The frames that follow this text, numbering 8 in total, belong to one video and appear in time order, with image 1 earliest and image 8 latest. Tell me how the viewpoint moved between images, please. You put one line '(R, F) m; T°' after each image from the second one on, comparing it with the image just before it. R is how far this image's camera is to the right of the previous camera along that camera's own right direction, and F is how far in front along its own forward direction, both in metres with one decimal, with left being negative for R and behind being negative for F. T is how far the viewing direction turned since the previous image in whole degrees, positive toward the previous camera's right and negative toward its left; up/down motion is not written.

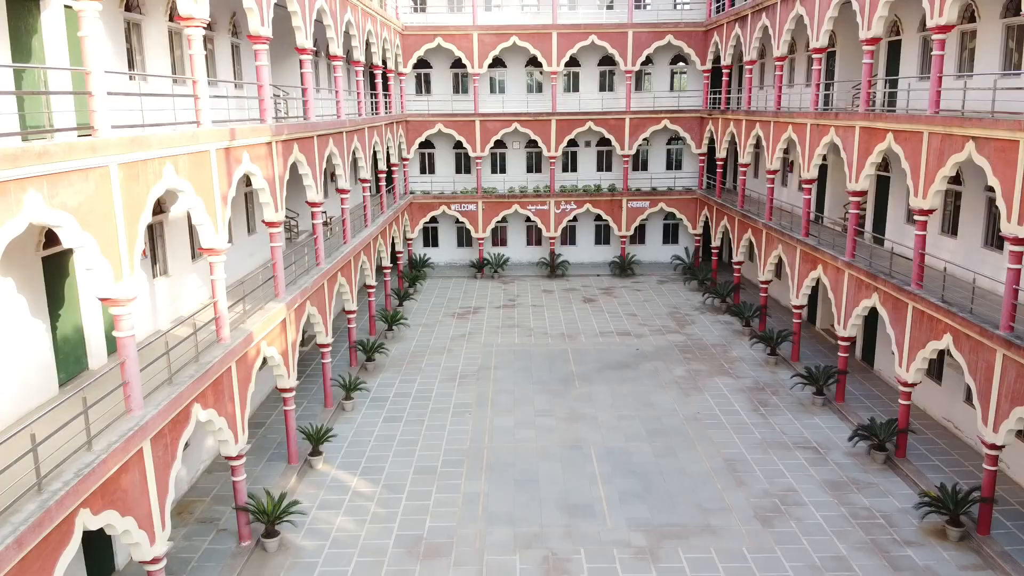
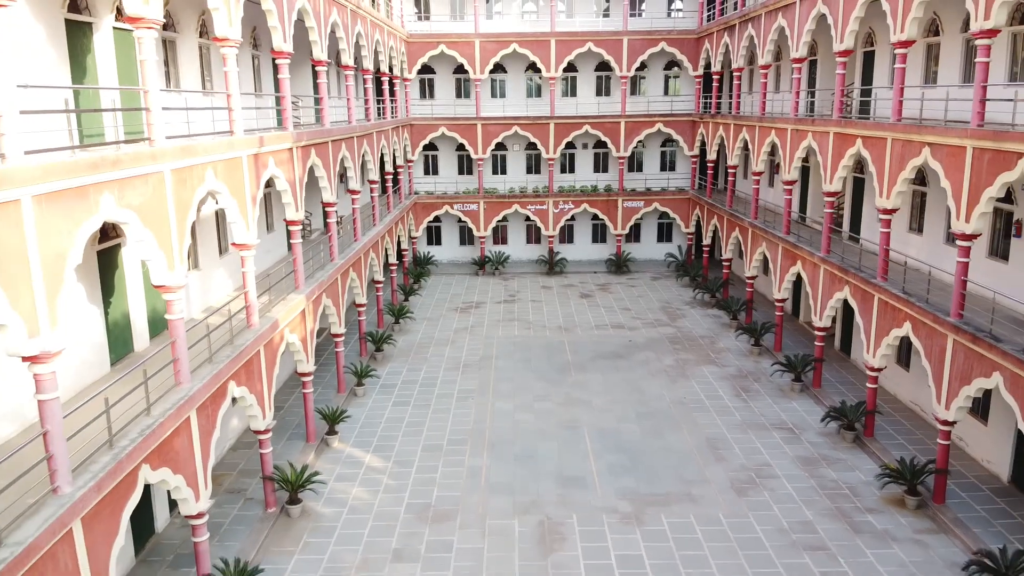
(0.0, -0.8) m; 0°
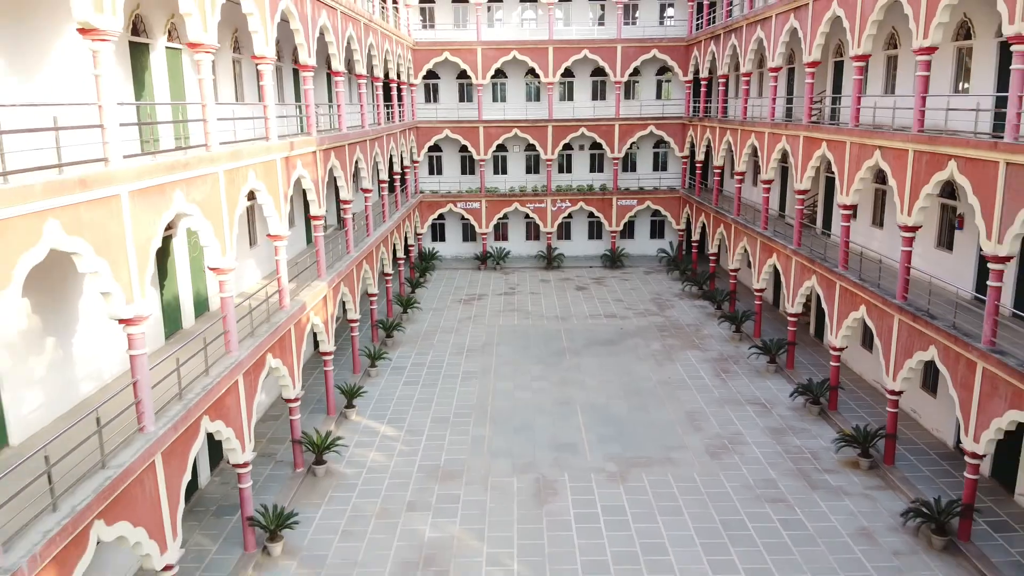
(0.0, -1.1) m; 0°
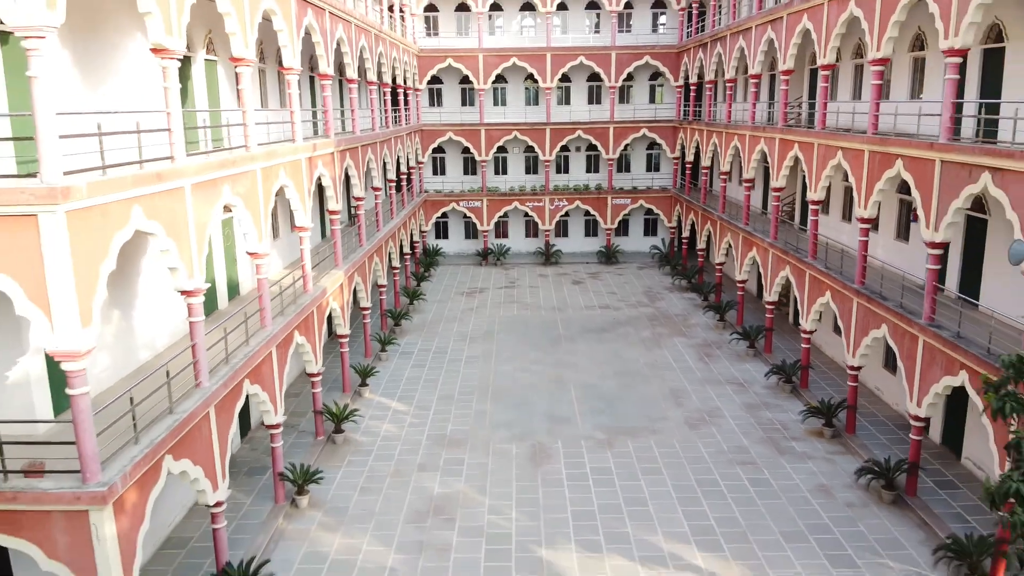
(0.0, -1.0) m; 0°
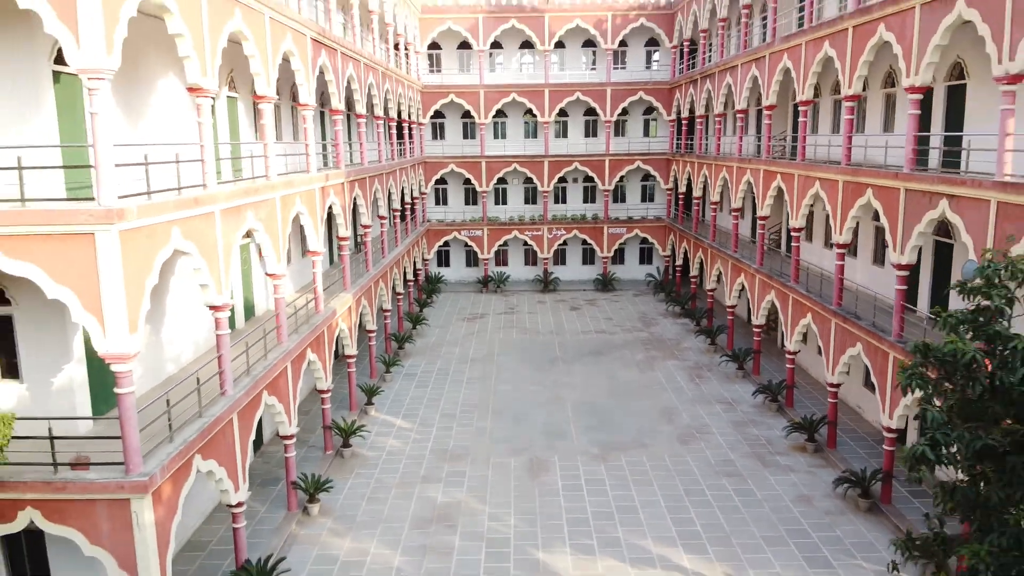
(0.0, -0.6) m; 0°
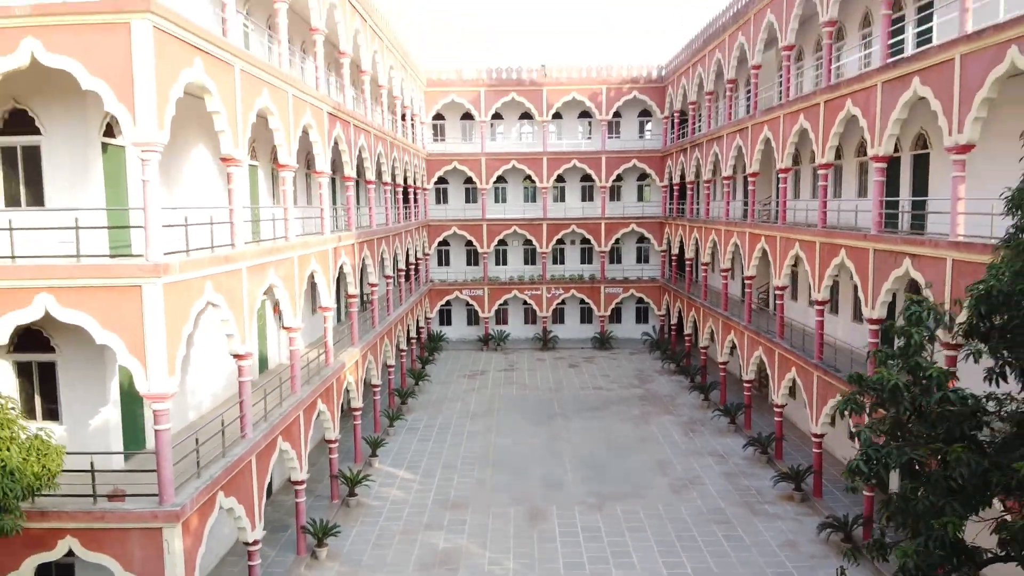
(0.0, -0.7) m; 0°
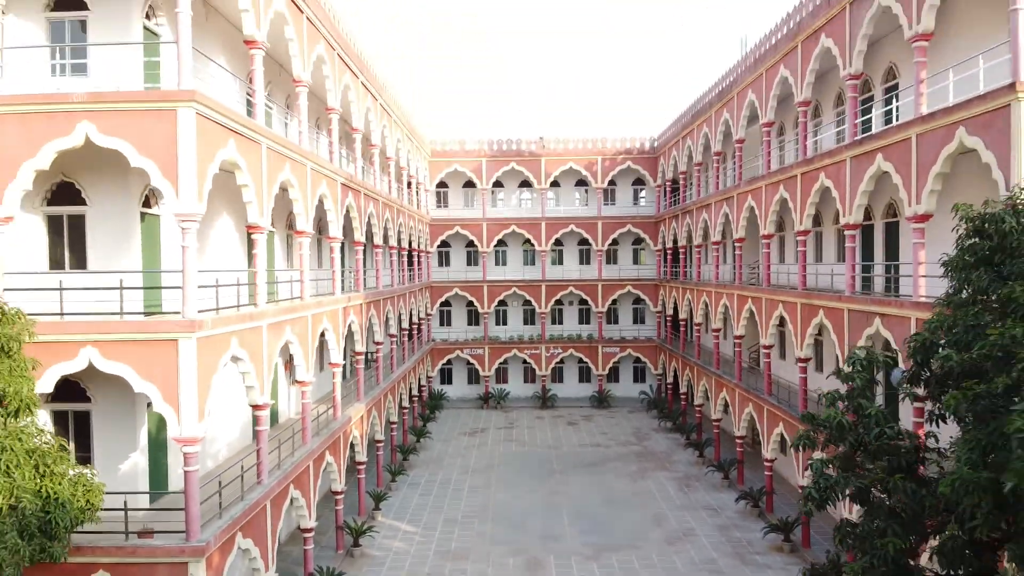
(0.0, -0.7) m; 0°
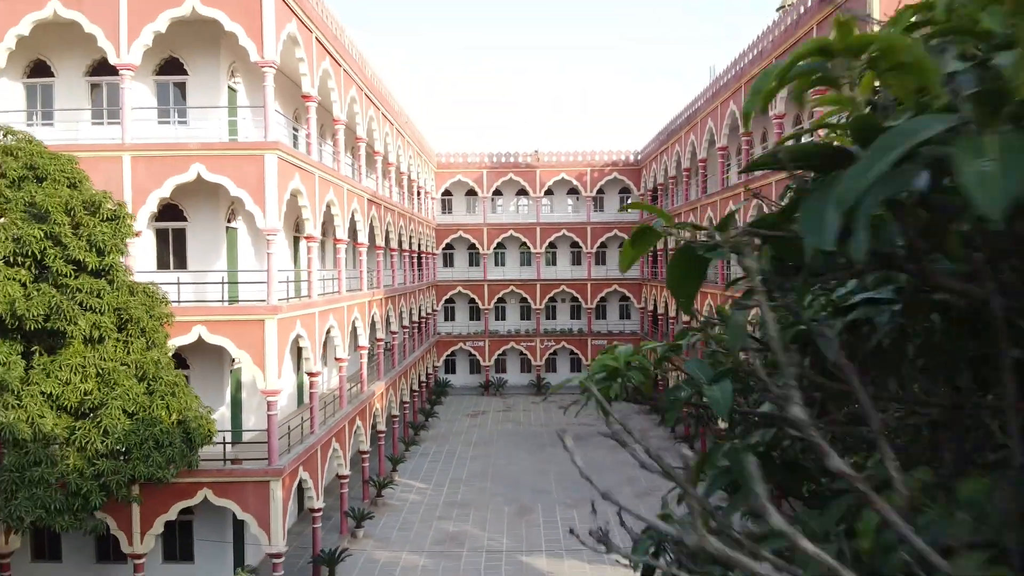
(+0.1, -2.6) m; 0°
